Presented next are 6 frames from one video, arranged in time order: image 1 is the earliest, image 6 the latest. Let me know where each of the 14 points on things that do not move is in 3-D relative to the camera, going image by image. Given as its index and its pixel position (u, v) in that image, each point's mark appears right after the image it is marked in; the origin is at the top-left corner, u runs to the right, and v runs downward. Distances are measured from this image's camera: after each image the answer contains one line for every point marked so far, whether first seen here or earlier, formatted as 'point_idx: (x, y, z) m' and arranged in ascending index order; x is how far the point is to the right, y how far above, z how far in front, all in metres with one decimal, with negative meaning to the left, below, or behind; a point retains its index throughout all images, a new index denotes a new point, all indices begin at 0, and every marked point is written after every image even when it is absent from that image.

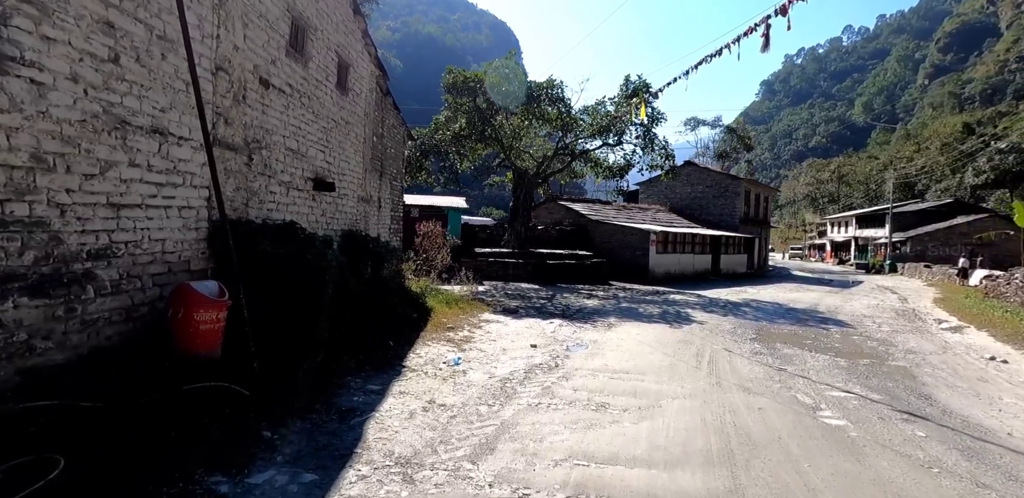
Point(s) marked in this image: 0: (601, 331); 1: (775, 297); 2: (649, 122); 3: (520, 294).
0: (+1.5, -1.4, +8.3) m
1: (+8.9, -1.6, +16.3) m
2: (+5.1, +4.7, +17.9) m
3: (+0.2, -1.3, +14.0) m
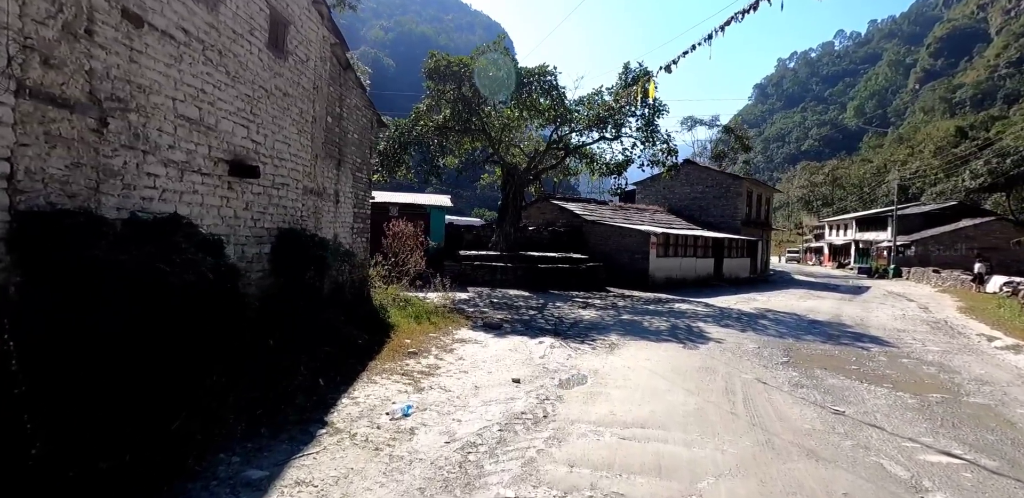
0: (+1.2, -1.5, +6.7) m
1: (+8.5, -1.7, +14.8) m
2: (+4.7, +4.6, +16.3) m
3: (-0.2, -1.4, +12.4) m
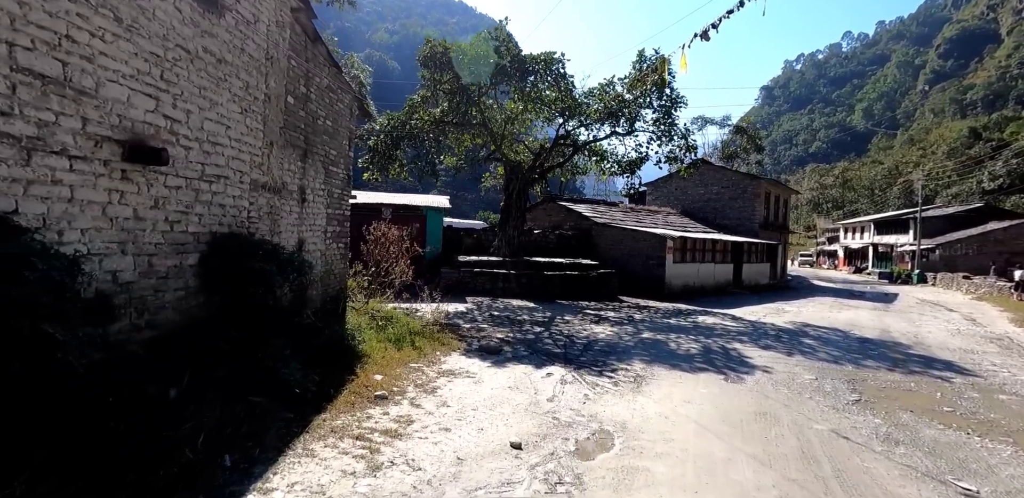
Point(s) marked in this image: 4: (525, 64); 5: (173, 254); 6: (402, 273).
0: (+1.2, -1.6, +5.2) m
1: (+8.6, -1.9, +13.3) m
2: (+4.8, +4.4, +14.8) m
3: (-0.1, -1.5, +10.9) m
4: (+0.4, +5.5, +14.3) m
5: (-3.2, 0.0, +4.5) m
6: (-2.0, -0.4, +8.7) m
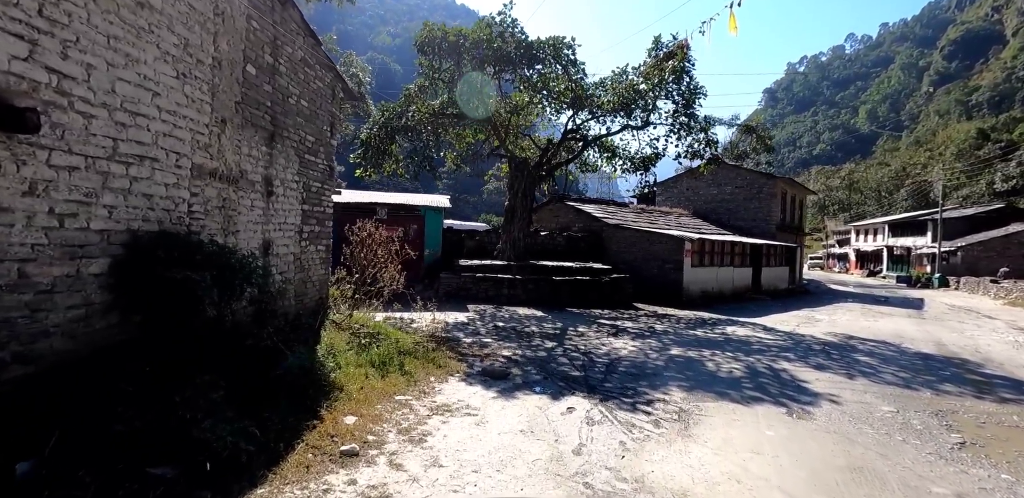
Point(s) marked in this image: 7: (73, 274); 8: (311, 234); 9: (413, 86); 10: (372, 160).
0: (+1.4, -1.6, +3.9) m
1: (+8.7, -1.9, +12.0) m
2: (+4.9, +4.3, +13.6) m
3: (0.0, -1.6, +9.7) m
4: (+0.5, +5.4, +13.1) m
5: (-3.0, -0.1, +3.3) m
6: (-1.9, -0.5, +7.5) m
7: (-3.0, -0.2, +3.4) m
8: (-2.9, +0.2, +7.0) m
9: (-2.8, +4.7, +14.0) m
10: (-4.0, +2.6, +14.0) m
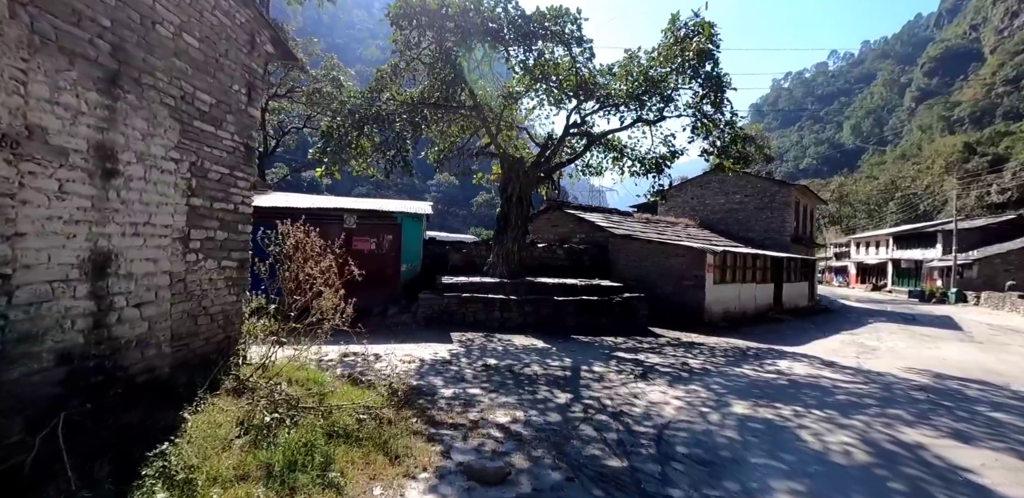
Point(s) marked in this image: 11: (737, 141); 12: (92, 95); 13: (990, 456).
0: (+1.4, -1.7, +1.6) m
1: (+8.6, -2.2, +9.8) m
2: (+4.8, +4.0, +11.6) m
3: (0.0, -1.8, +7.3) m
4: (+0.3, +5.1, +11.0) m
5: (-3.0, -0.1, +0.9) m
6: (-1.9, -0.7, +5.2) m
7: (-3.0, -0.2, +1.0) m
8: (-2.9, +0.1, +4.6) m
9: (-3.0, +4.4, +11.8) m
10: (-4.2, +2.2, +11.7) m
11: (+5.6, +2.9, +12.3) m
12: (-2.9, +1.1, +3.3) m
13: (+4.3, -1.9, +4.4) m
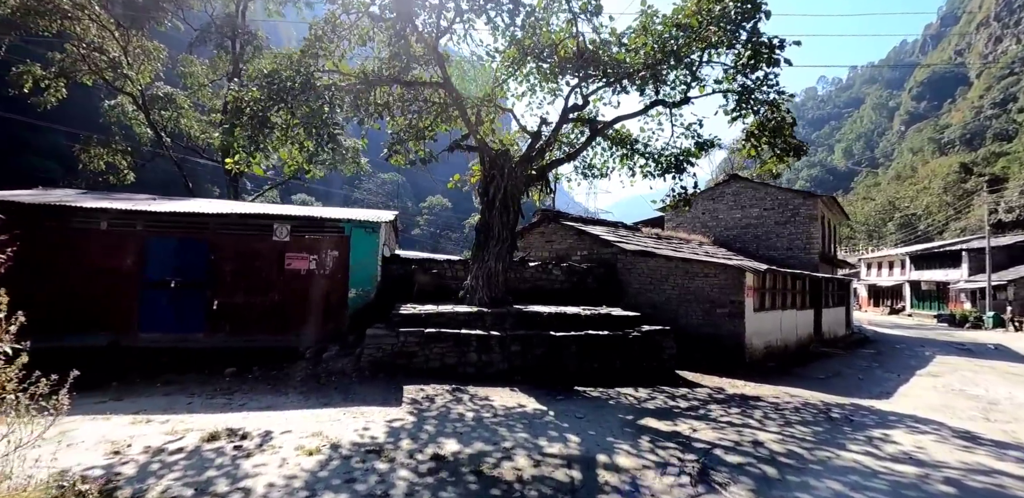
0: (+1.2, -1.5, -1.3) m
1: (+8.3, -2.4, +6.9) m
2: (+4.4, +3.7, +8.9) m
3: (-0.3, -1.9, +4.3) m
4: (0.0, +4.8, +8.3) m
5: (-3.2, +0.1, -2.0) m
6: (-2.2, -0.7, +2.2) m
7: (-3.2, -0.1, -1.9) m
8: (-3.2, +0.1, +1.7) m
9: (-3.4, +4.0, +9.1) m
10: (-4.5, +1.9, +8.8) m
11: (+5.3, +2.5, +9.6) m
12: (-3.1, +1.1, +0.4) m
13: (+4.1, -1.8, +1.4) m
